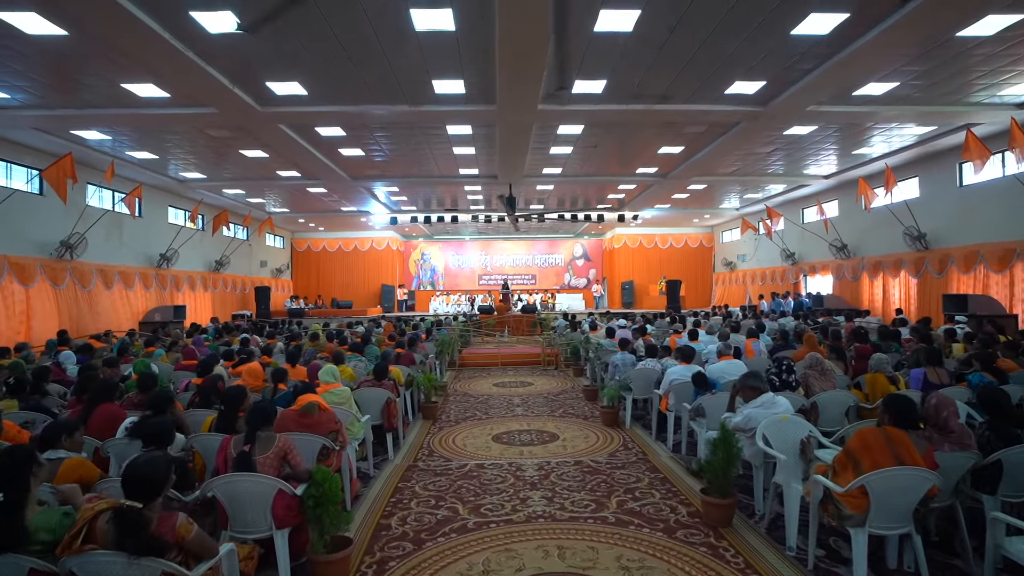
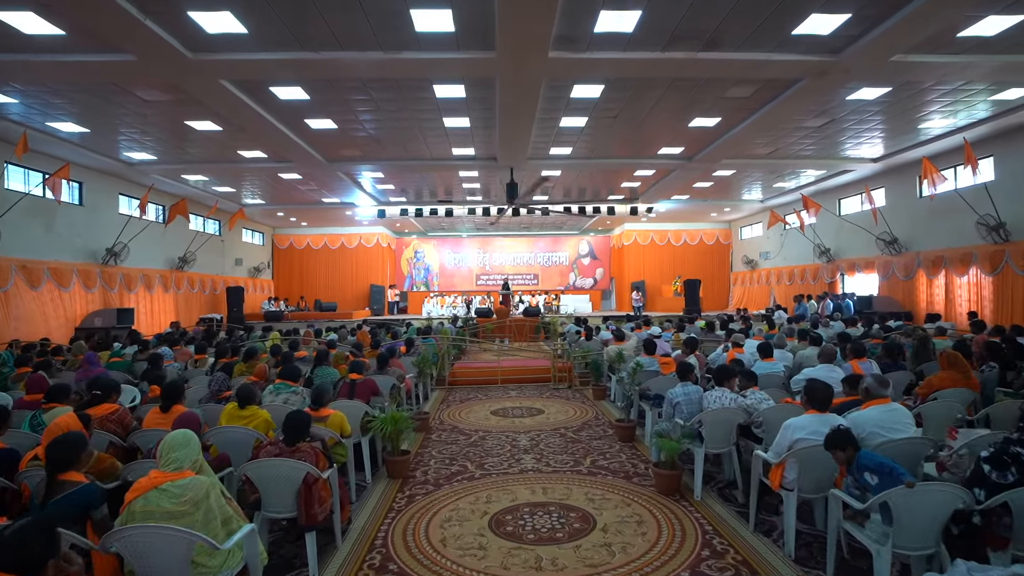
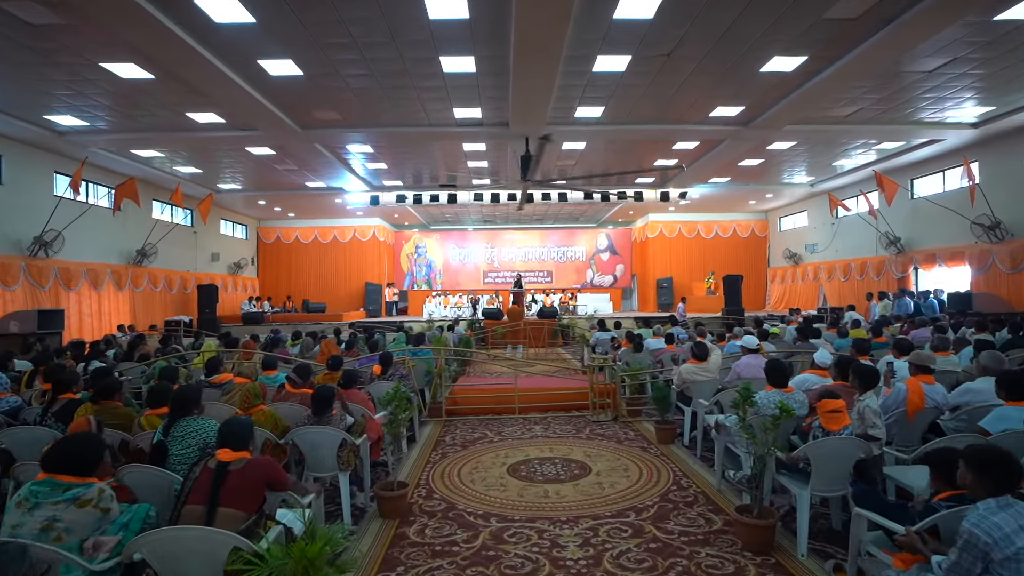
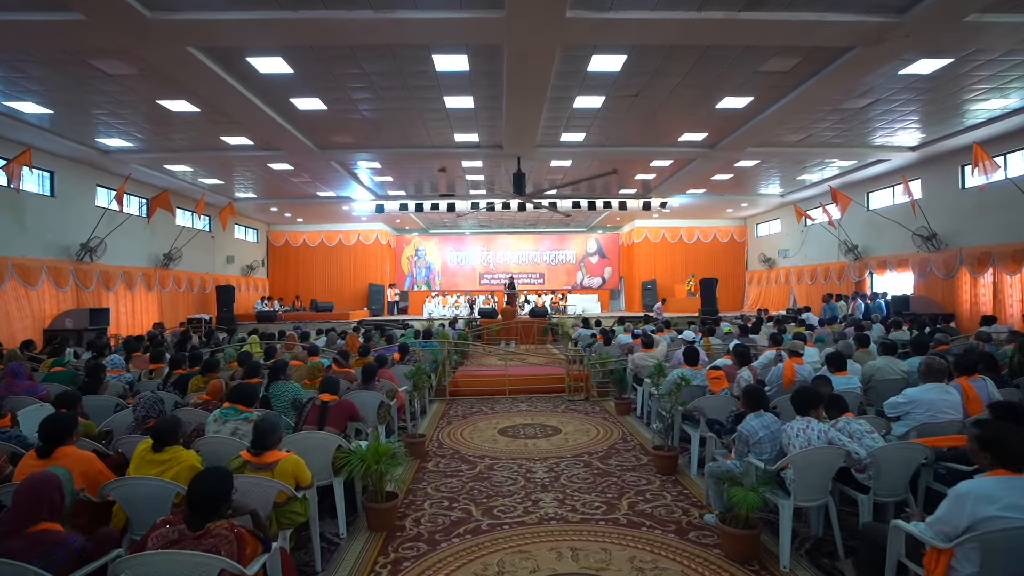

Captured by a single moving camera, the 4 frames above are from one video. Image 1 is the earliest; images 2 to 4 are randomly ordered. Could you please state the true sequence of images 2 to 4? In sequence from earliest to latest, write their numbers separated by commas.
2, 4, 3
